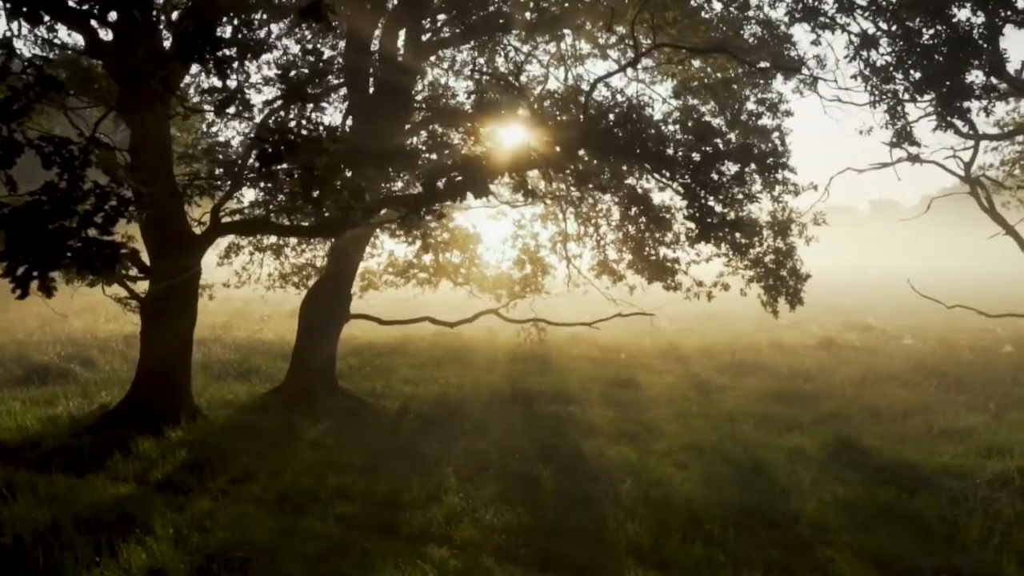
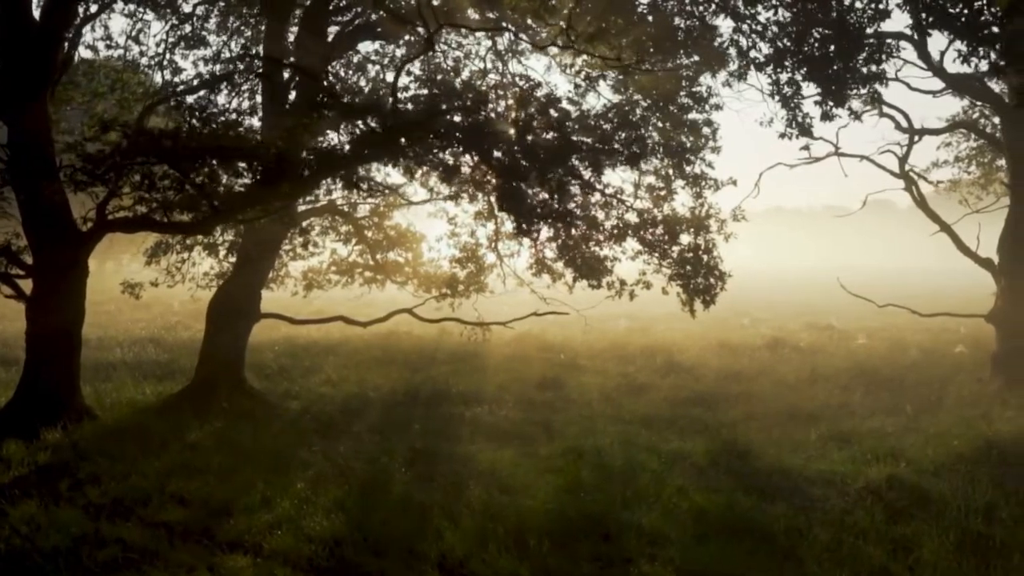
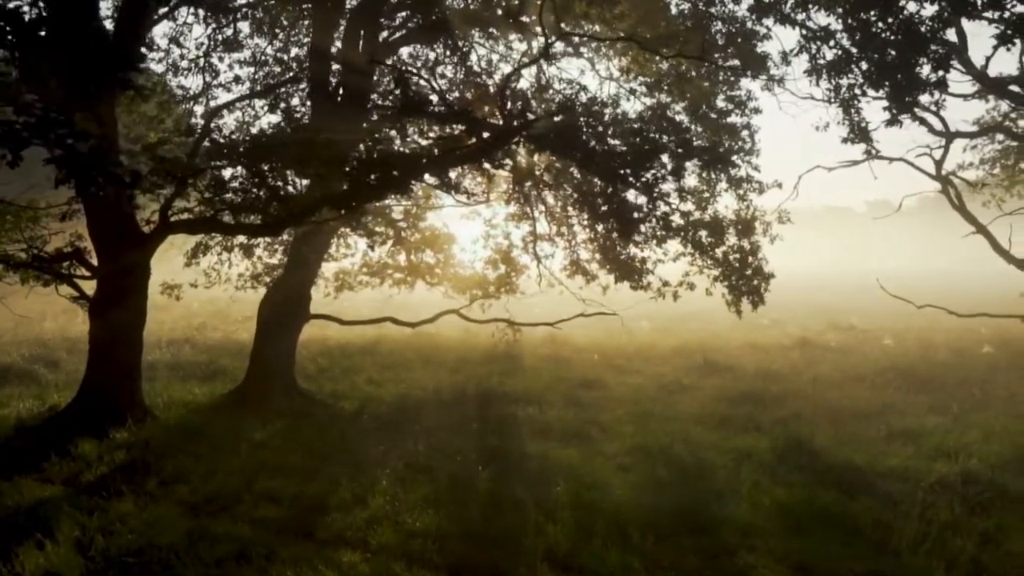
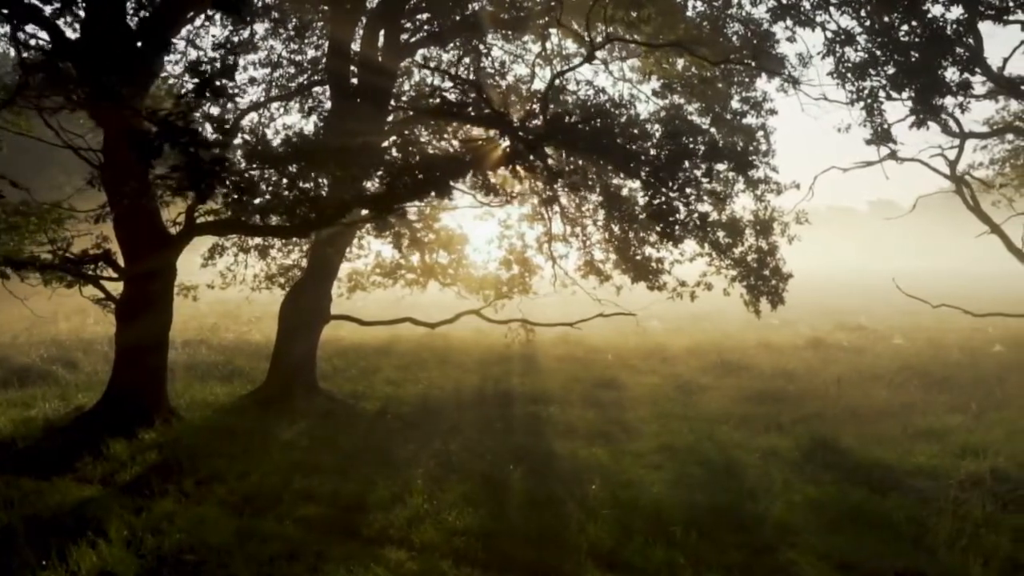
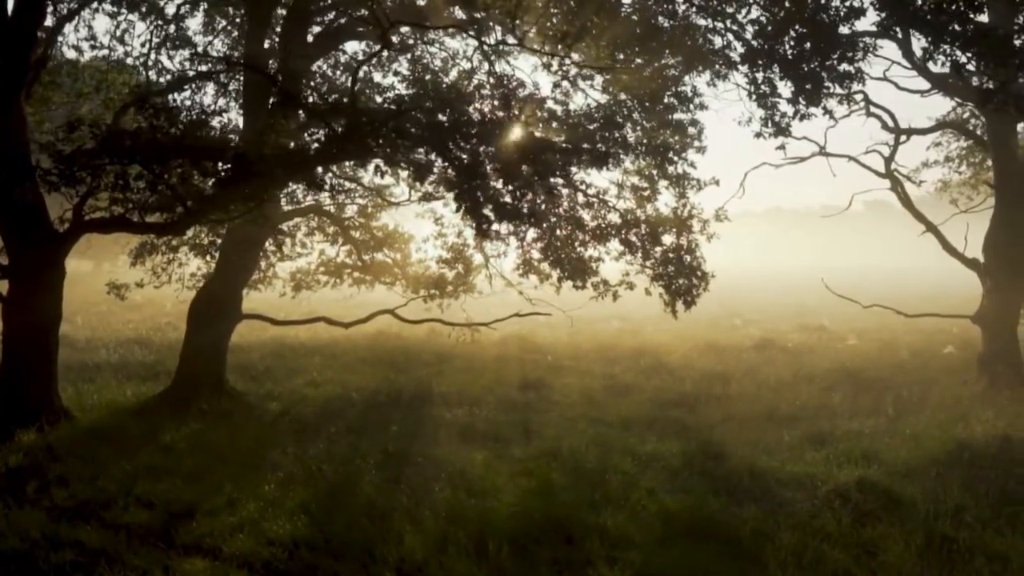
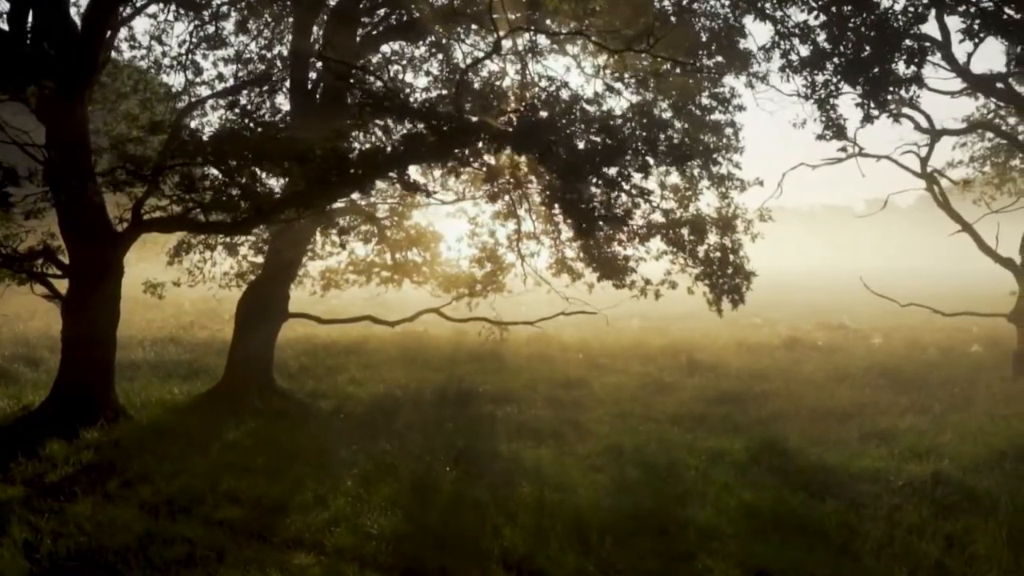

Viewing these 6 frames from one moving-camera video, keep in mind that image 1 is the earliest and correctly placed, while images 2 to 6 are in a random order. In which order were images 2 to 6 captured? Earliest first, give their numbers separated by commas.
4, 3, 6, 2, 5
